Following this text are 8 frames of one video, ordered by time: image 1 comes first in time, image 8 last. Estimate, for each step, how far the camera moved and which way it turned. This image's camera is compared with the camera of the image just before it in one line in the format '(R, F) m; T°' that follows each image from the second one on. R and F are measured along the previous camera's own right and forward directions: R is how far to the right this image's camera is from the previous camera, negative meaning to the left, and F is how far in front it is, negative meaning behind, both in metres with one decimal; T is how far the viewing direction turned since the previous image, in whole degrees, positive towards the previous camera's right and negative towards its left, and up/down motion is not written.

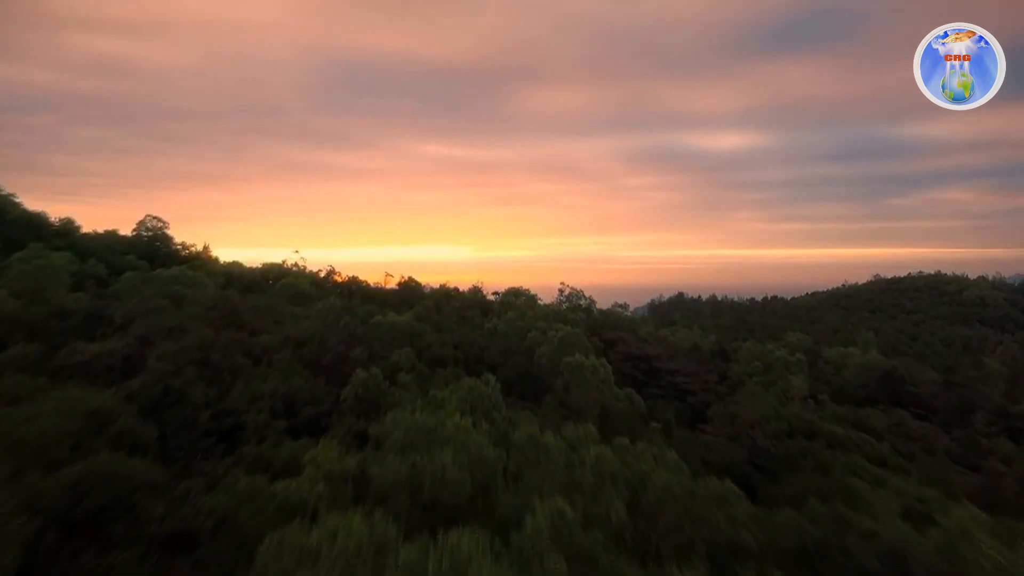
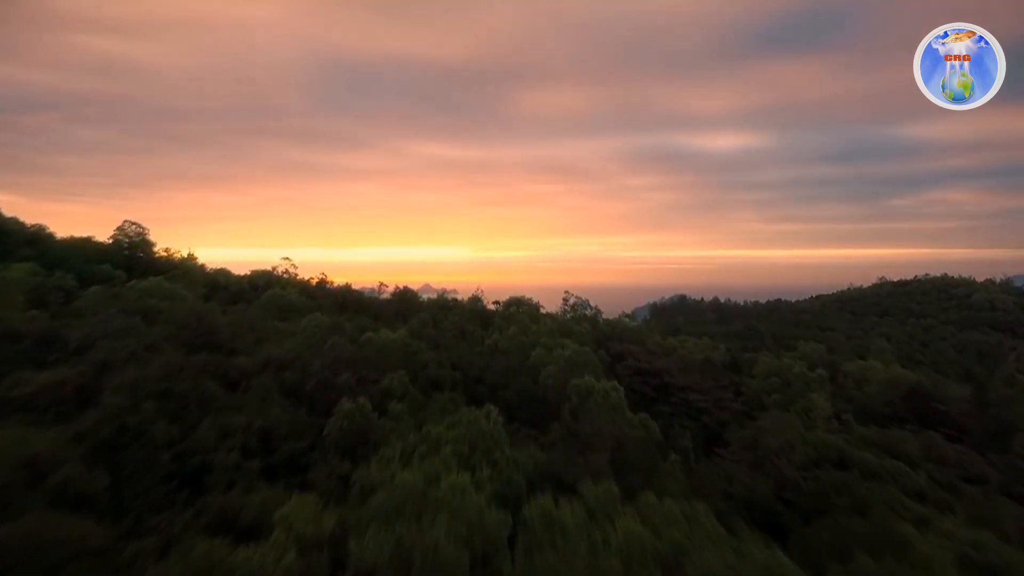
(0.0, +0.8) m; 0°
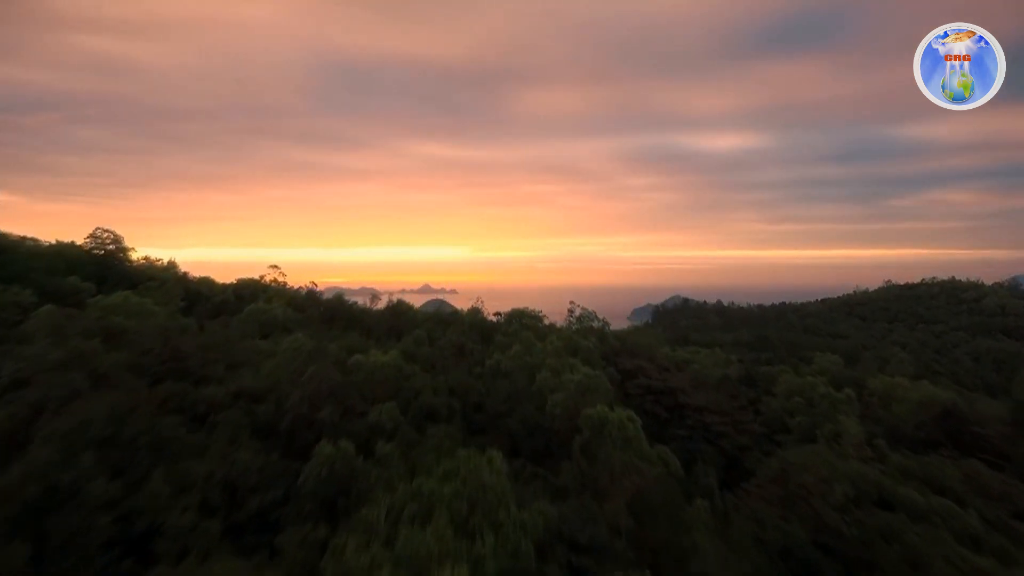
(0.0, +0.9) m; 0°
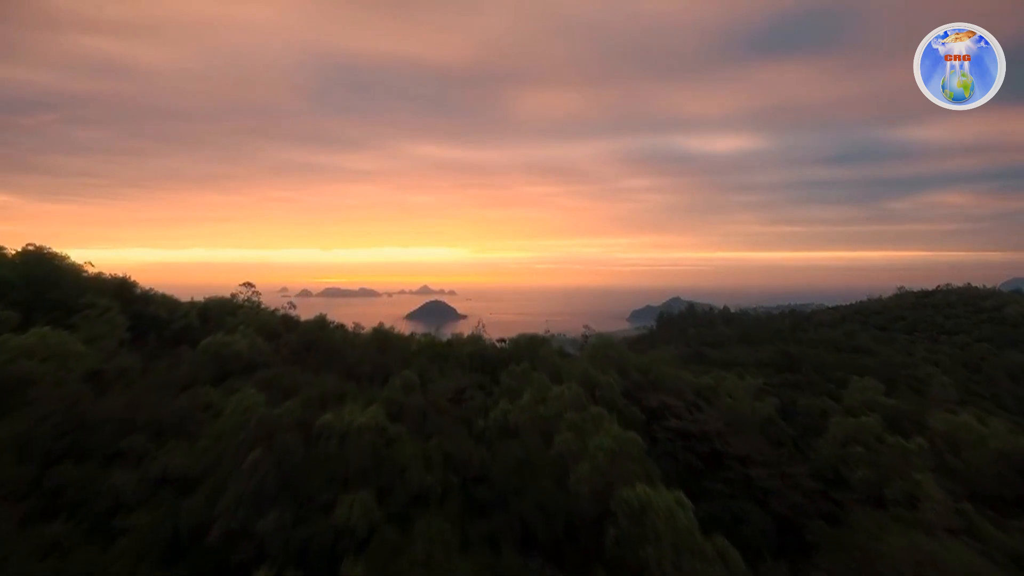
(-0.1, +1.8) m; 0°
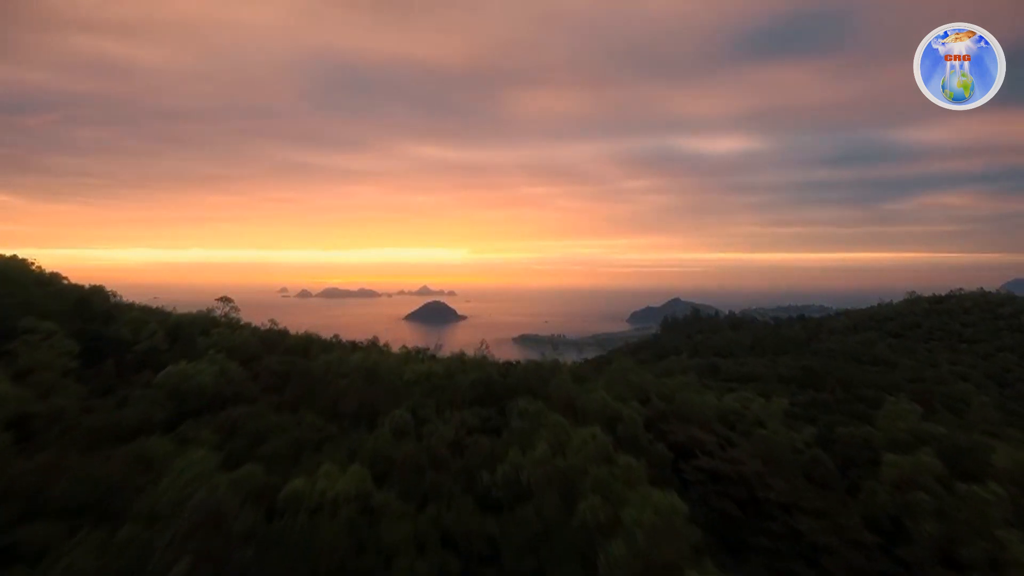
(-0.1, +1.3) m; 0°
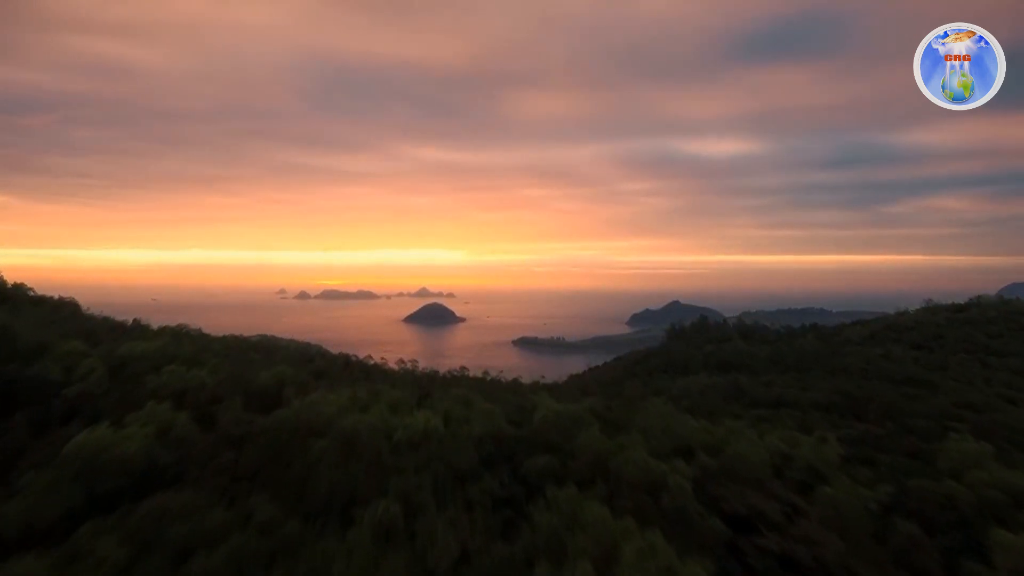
(-0.1, +1.9) m; 0°
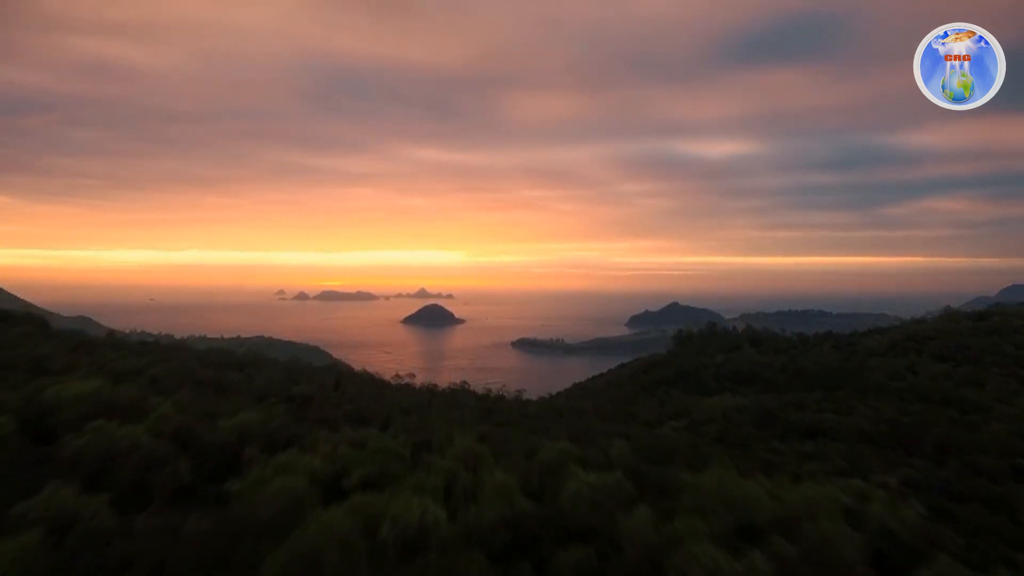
(-0.2, +1.9) m; 0°
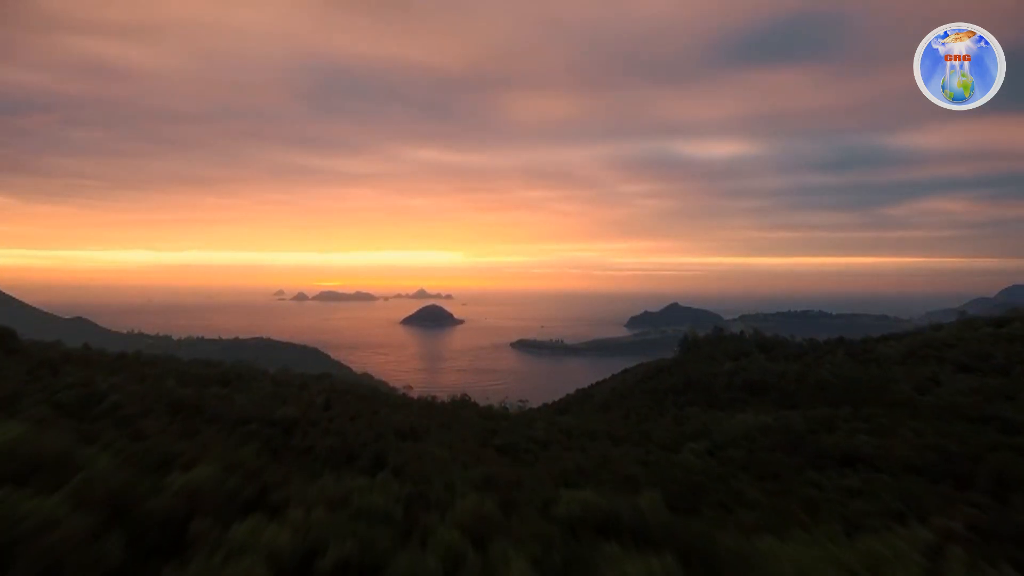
(-0.1, +1.6) m; 0°
